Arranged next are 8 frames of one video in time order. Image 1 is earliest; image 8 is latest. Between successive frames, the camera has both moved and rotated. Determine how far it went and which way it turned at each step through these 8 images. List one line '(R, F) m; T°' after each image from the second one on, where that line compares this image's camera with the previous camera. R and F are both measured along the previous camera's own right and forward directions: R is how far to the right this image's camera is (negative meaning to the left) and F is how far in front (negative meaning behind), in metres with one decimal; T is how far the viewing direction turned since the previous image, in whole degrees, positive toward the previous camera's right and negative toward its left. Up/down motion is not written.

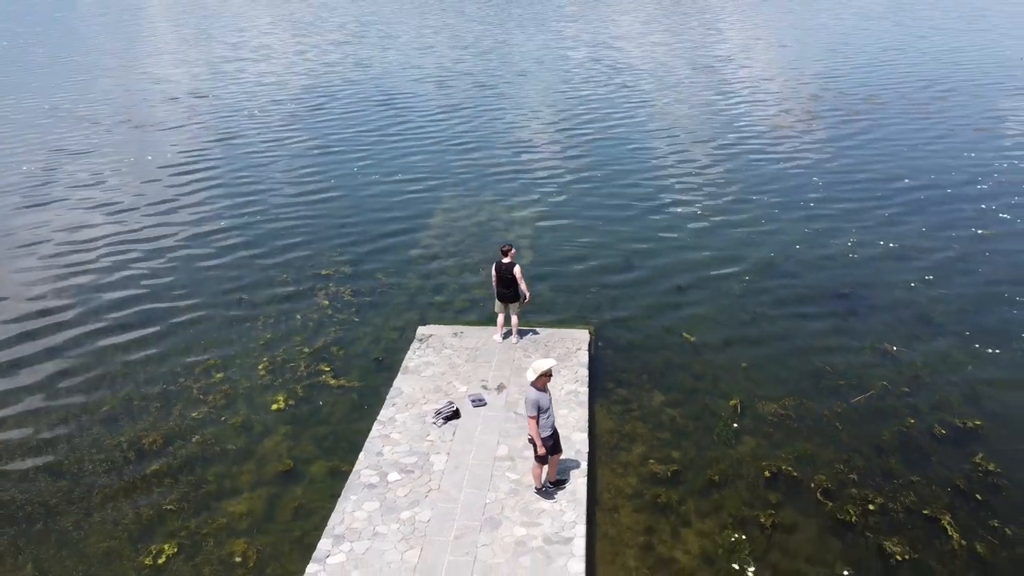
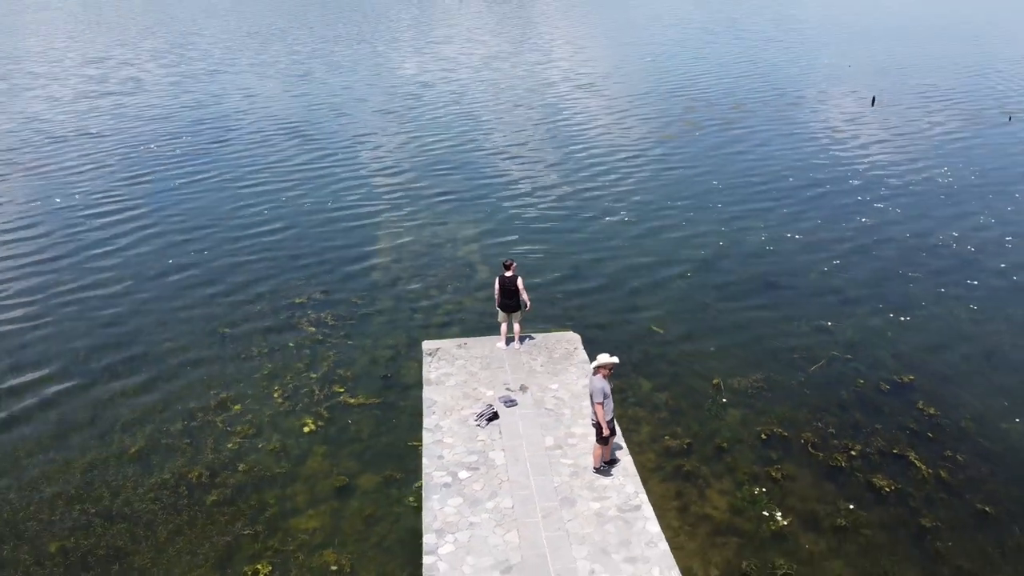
(-2.9, -1.2) m; +10°
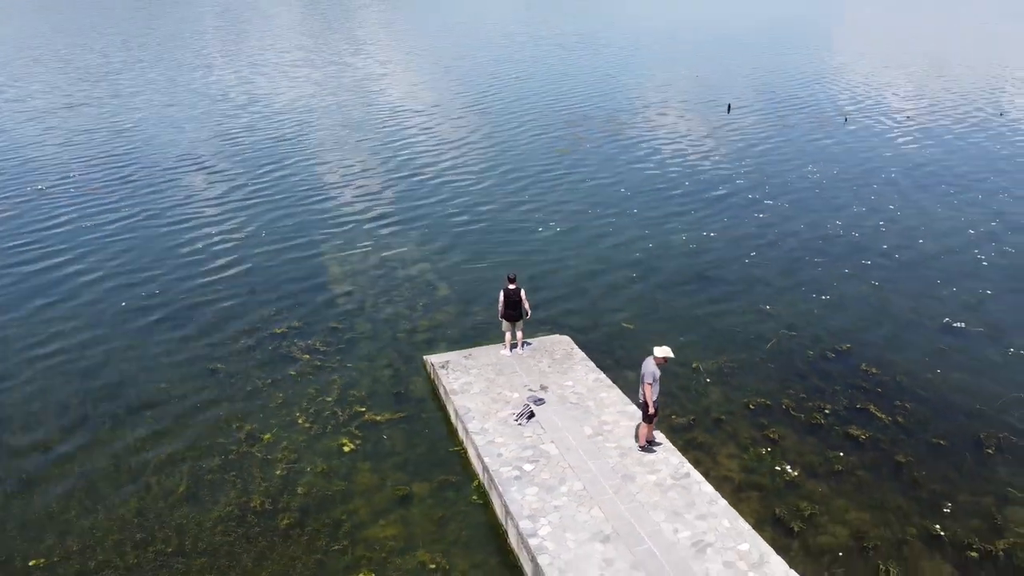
(-3.4, -1.1) m; +11°
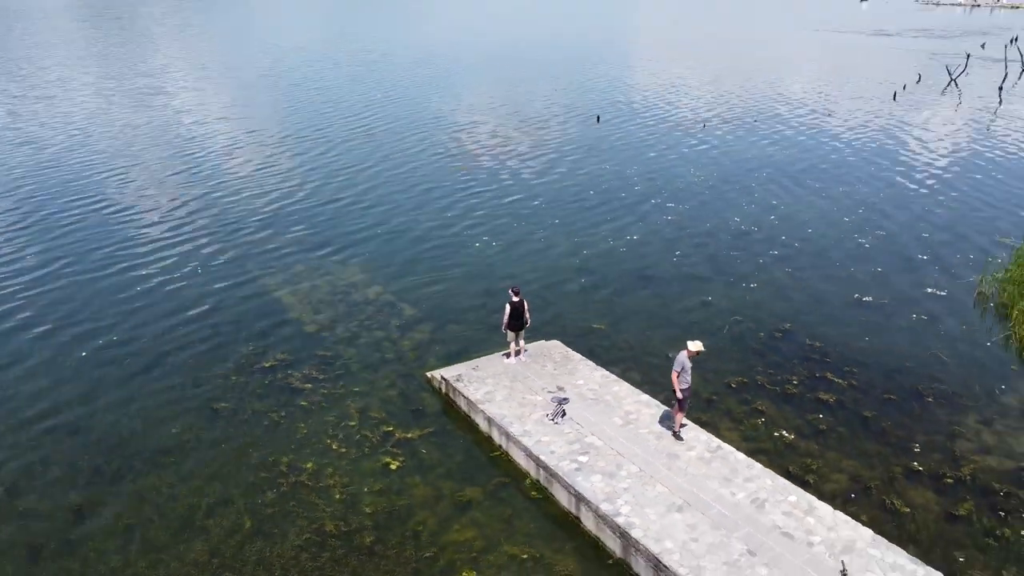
(-3.8, -1.0) m; +12°
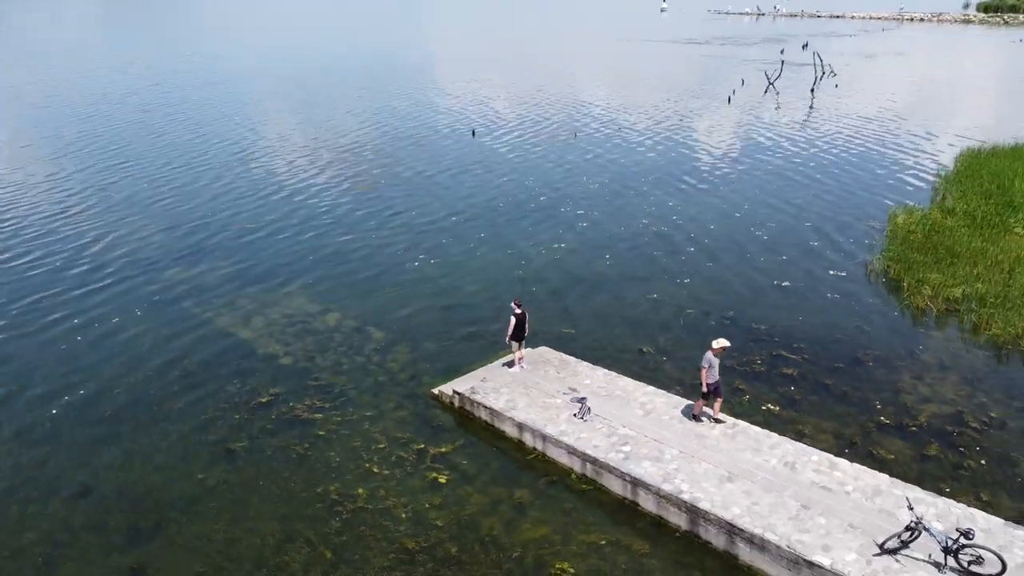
(-4.2, -0.7) m; +12°
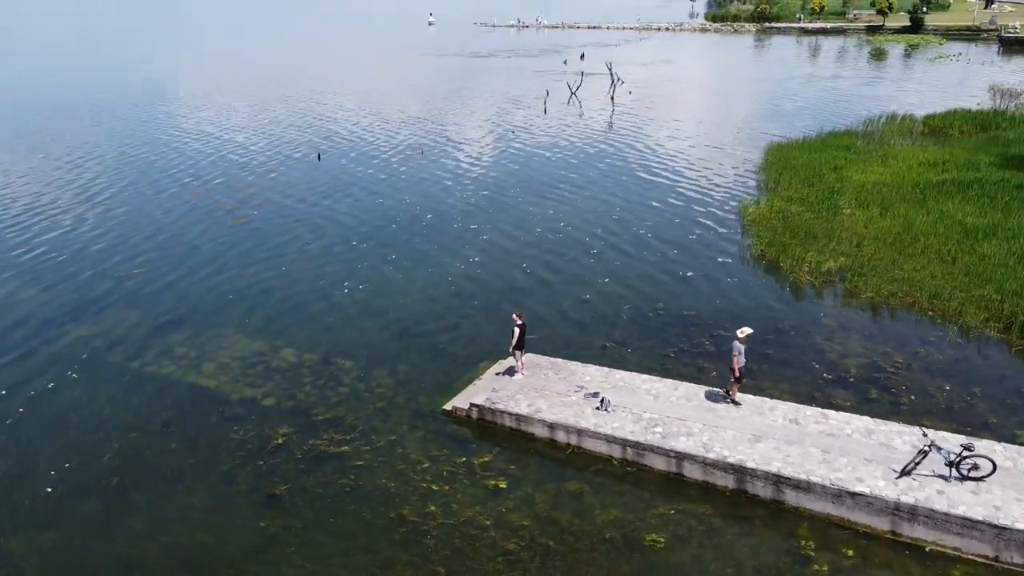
(-5.8, -0.7) m; +16°
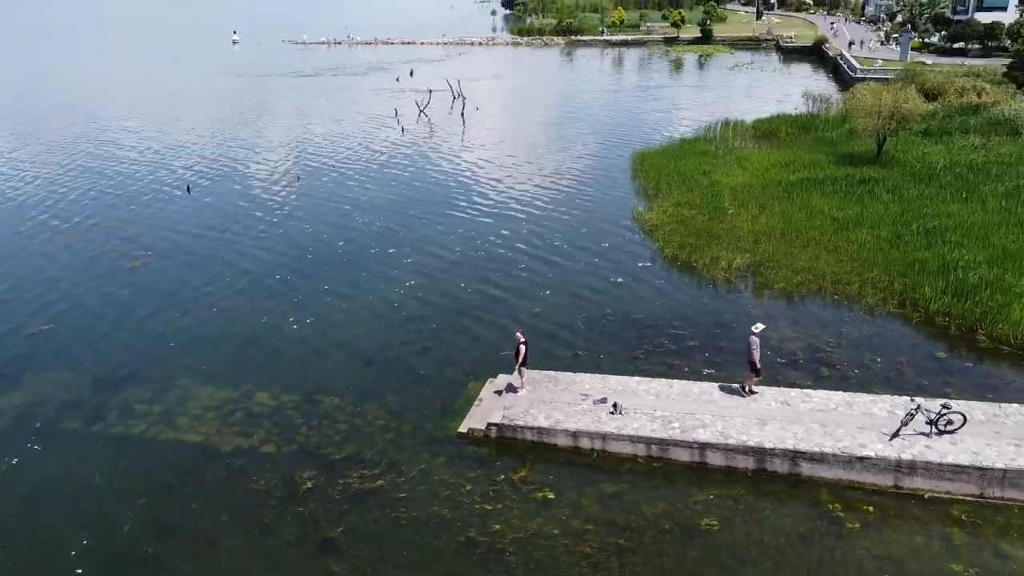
(-5.0, -0.3) m; +13°
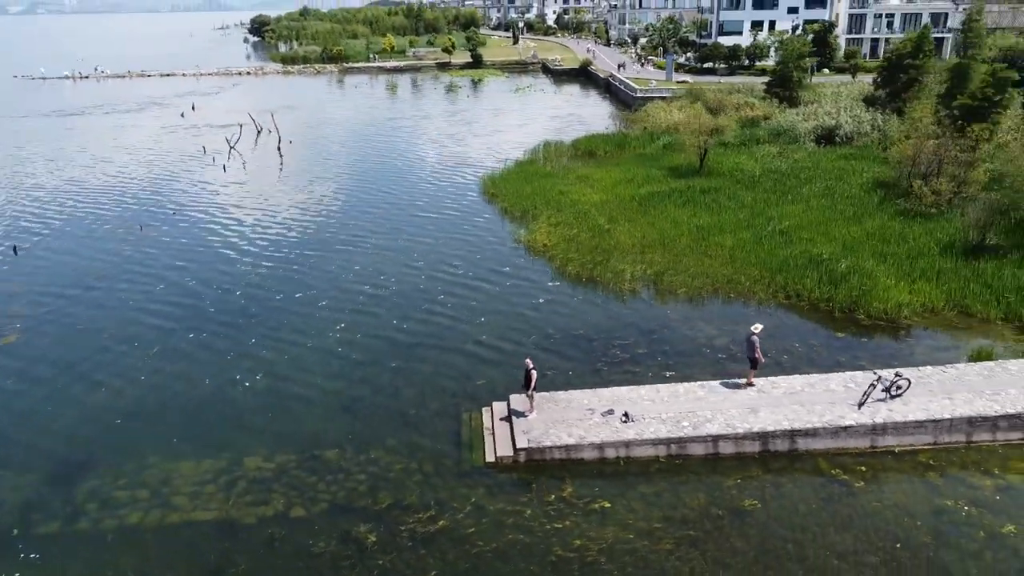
(-6.7, -0.1) m; +17°
